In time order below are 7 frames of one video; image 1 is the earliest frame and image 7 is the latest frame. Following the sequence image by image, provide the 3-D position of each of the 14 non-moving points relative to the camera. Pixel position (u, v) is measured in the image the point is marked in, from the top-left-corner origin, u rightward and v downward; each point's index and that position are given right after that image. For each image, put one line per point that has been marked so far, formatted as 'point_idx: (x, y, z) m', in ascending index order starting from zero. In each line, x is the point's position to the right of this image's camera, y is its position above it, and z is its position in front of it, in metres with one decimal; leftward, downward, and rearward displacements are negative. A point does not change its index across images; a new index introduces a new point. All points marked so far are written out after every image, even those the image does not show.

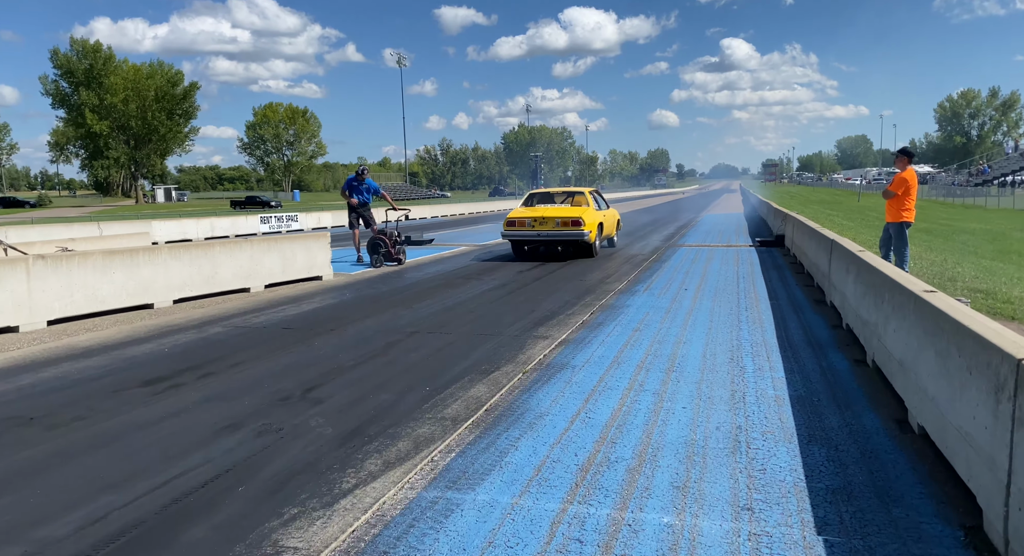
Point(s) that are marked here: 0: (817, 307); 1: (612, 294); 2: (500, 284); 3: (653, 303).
0: (+3.7, -0.4, +8.8) m
1: (+1.3, -0.2, +9.9) m
2: (-0.2, 0.0, +11.6) m
3: (+1.8, -0.3, +9.1) m
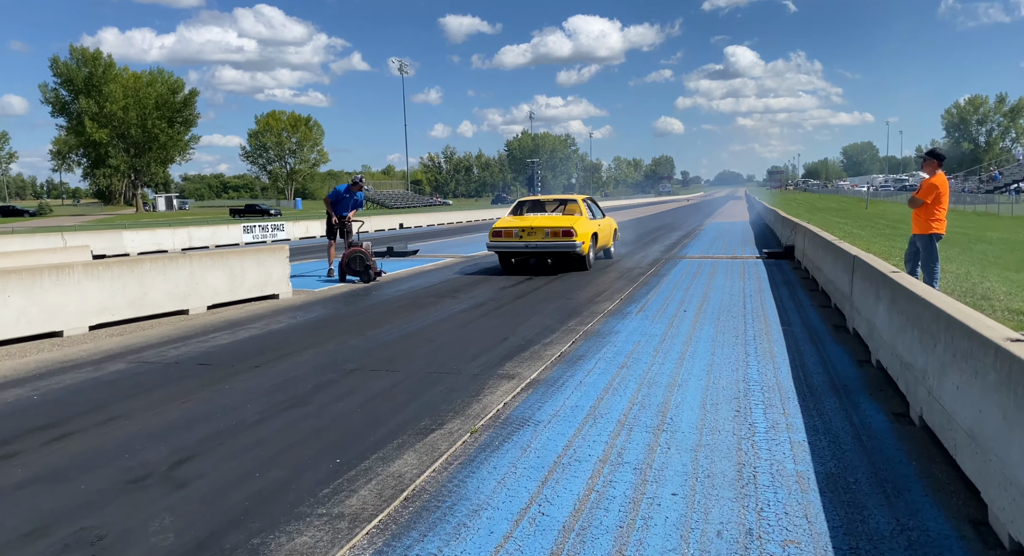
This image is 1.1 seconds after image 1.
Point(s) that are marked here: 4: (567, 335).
0: (+3.4, -0.6, +7.5) m
1: (+1.0, -0.5, +8.7) m
2: (-0.5, -0.3, +10.3) m
3: (+1.4, -0.6, +7.9) m
4: (+0.6, -0.6, +7.7) m
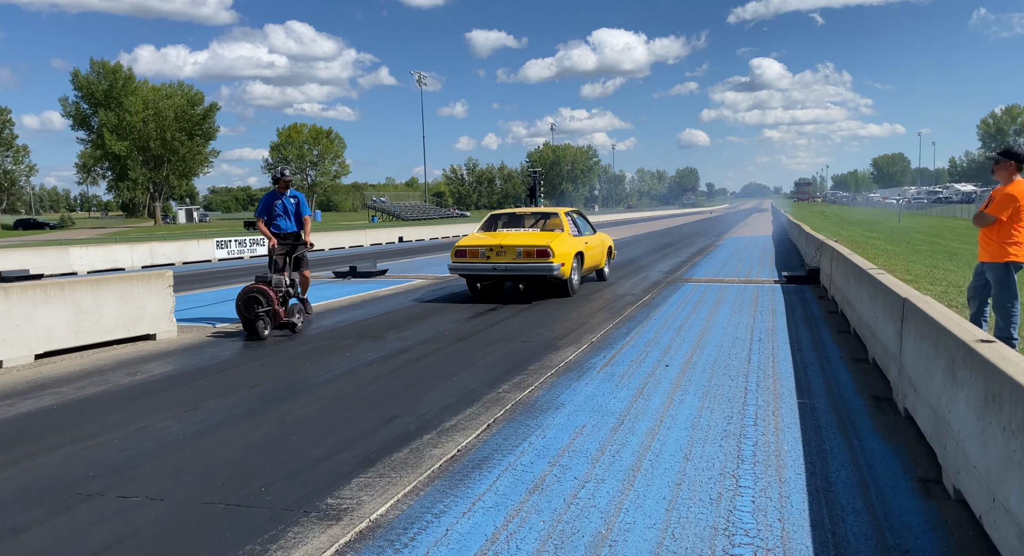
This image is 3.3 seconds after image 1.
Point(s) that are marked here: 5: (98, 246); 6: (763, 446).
0: (+2.6, -1.0, +5.1) m
1: (+0.3, -0.9, +6.4) m
2: (-1.1, -0.7, +8.0) m
3: (+0.7, -0.9, +5.5) m
4: (-0.2, -1.0, +5.4) m
5: (-11.4, +0.9, +19.9) m
6: (+1.6, -1.1, +4.6) m
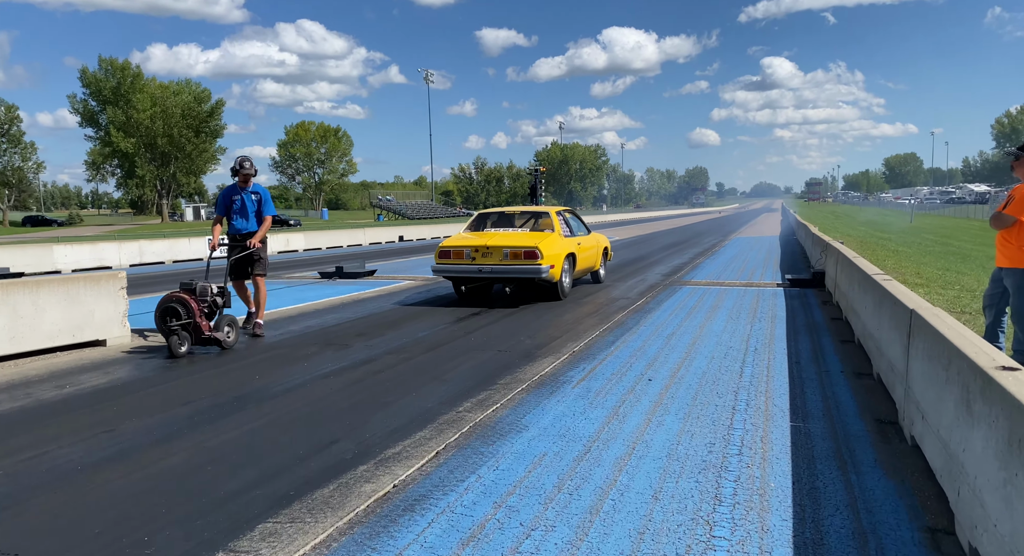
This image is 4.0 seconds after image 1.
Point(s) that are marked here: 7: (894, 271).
0: (+2.3, -1.1, +4.5) m
1: (0.0, -0.9, +5.8) m
2: (-1.4, -0.7, +7.5) m
3: (+0.4, -1.0, +4.9) m
4: (-0.5, -1.0, +4.8) m
5: (-11.5, +0.9, +19.4) m
6: (+1.3, -1.1, +4.0) m
7: (+8.0, +0.2, +15.2) m
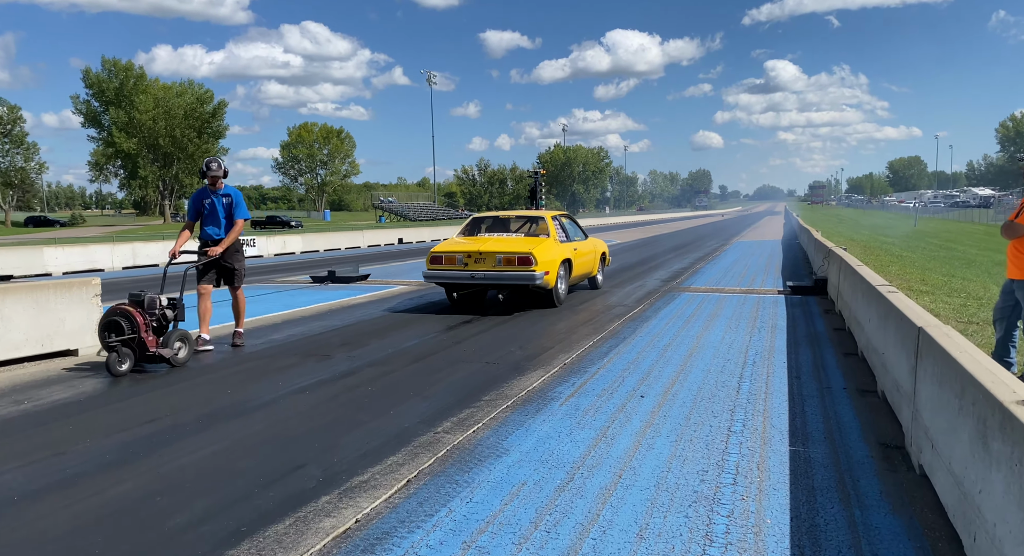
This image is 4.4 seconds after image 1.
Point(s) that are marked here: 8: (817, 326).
0: (+2.2, -1.2, +4.2) m
1: (-0.1, -1.0, +5.5) m
2: (-1.5, -0.8, +7.2) m
3: (+0.3, -1.1, +4.6) m
4: (-0.6, -1.1, +4.5) m
5: (-11.5, +0.8, +19.1) m
6: (+1.1, -1.2, +3.6) m
7: (+7.9, 0.0, +14.9) m
8: (+3.9, -0.6, +9.4) m
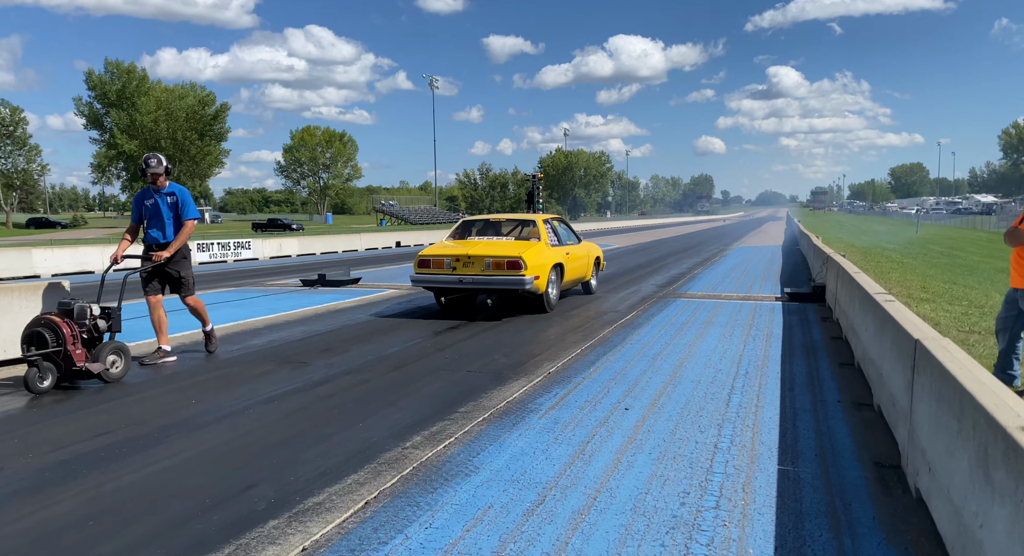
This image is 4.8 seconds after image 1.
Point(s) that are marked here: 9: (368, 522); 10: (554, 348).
0: (+2.0, -1.2, +3.9) m
1: (-0.3, -1.0, +5.2) m
2: (-1.7, -0.9, +6.9) m
3: (+0.1, -1.1, +4.3) m
4: (-0.8, -1.1, +4.2) m
5: (-11.7, +0.8, +18.9) m
6: (+1.0, -1.2, +3.4) m
7: (+7.8, -0.1, +14.6) m
8: (+3.8, -0.7, +9.1) m
9: (-0.7, -1.2, +3.5) m
10: (+0.5, -0.8, +8.5) m
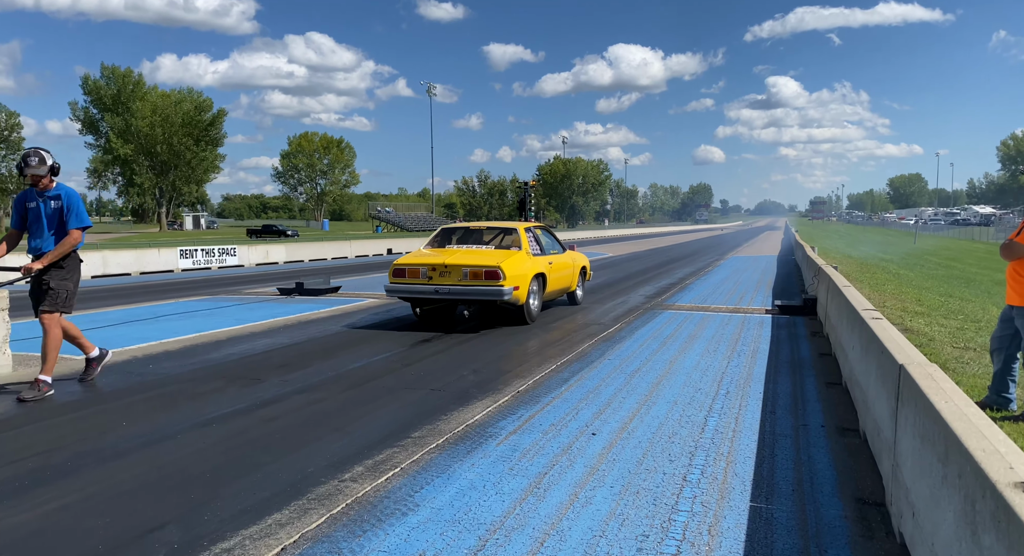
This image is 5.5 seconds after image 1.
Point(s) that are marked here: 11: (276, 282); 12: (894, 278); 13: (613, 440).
0: (+1.7, -1.3, +3.5) m
1: (-0.6, -1.1, +4.8) m
2: (-2.0, -1.0, +6.5) m
3: (-0.2, -1.2, +3.9) m
4: (-1.1, -1.2, +3.8) m
5: (-12.0, +0.6, +18.5) m
6: (+0.7, -1.3, +3.0) m
7: (+7.5, -0.4, +14.2) m
8: (+3.5, -0.9, +8.7) m
9: (-1.0, -1.3, +3.1) m
10: (+0.2, -1.0, +8.1) m
11: (-5.1, -0.1, +15.5) m
12: (+9.9, 0.0, +18.9) m
13: (+0.7, -1.1, +5.1) m
